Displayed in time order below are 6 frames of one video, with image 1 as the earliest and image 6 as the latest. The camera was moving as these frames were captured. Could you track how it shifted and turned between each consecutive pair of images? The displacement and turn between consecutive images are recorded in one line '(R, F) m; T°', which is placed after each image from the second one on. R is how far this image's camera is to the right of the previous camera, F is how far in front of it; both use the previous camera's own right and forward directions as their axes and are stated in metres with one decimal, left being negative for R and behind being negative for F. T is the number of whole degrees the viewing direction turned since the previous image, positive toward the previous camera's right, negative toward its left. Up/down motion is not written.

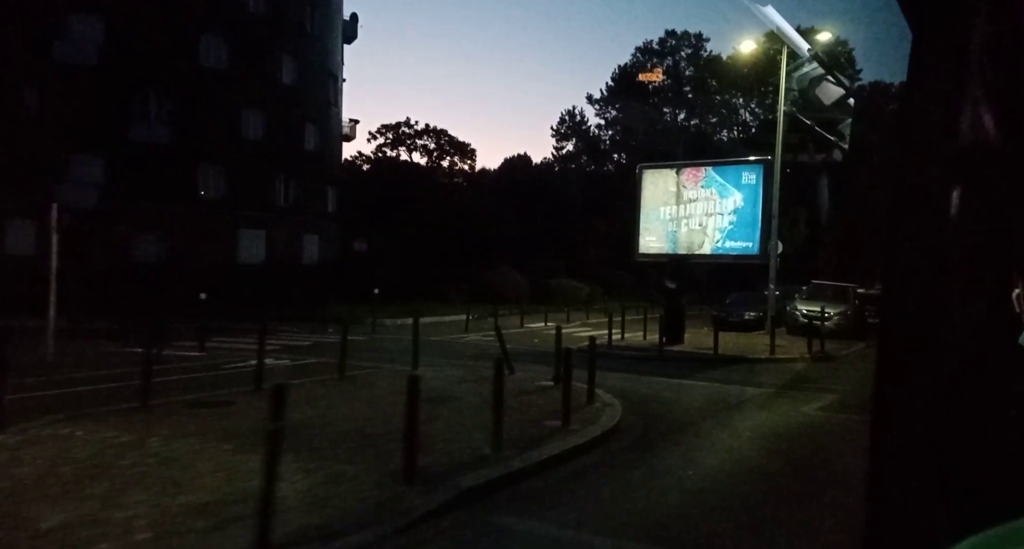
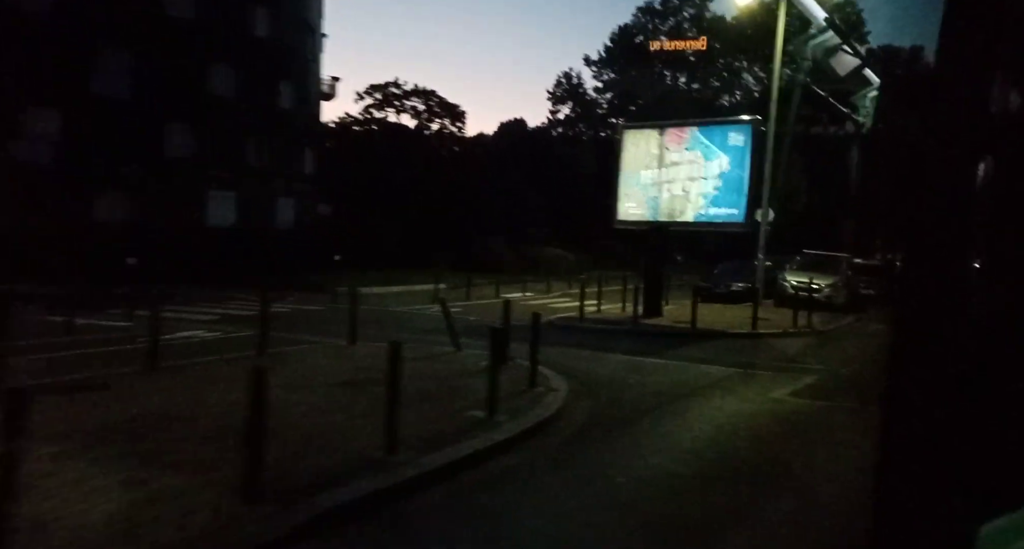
(+0.8, +1.5) m; 0°
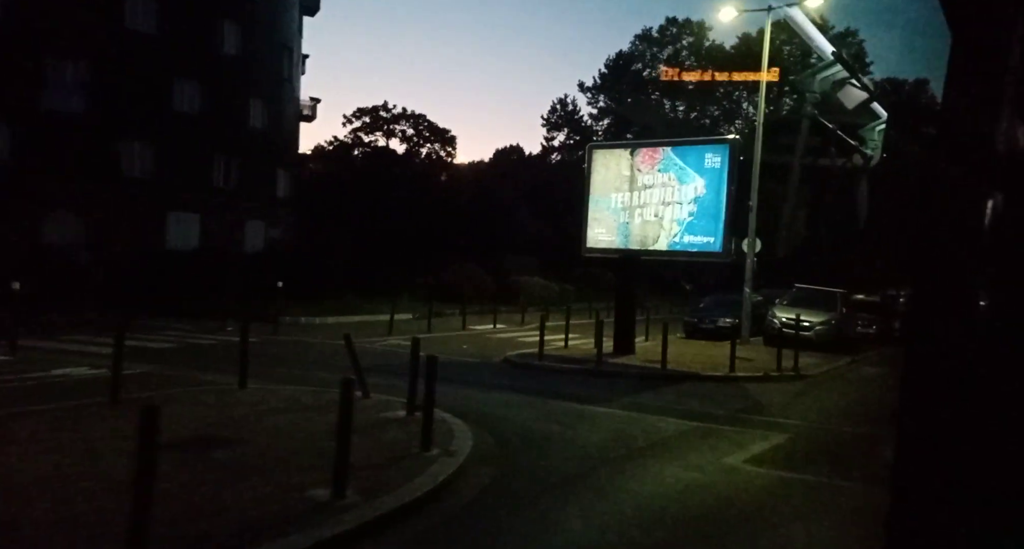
(+1.2, +2.1) m; 0°
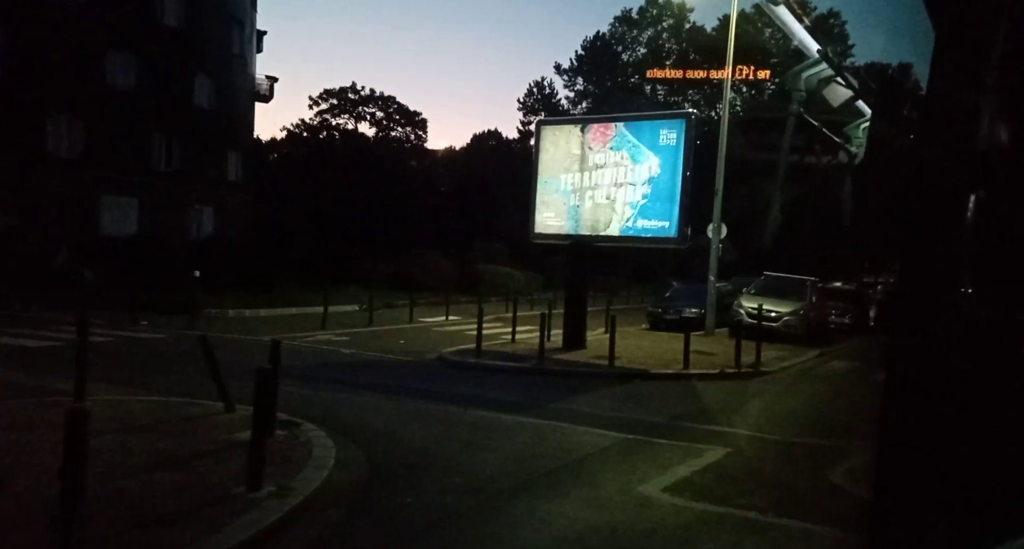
(+1.1, +1.9) m; +1°
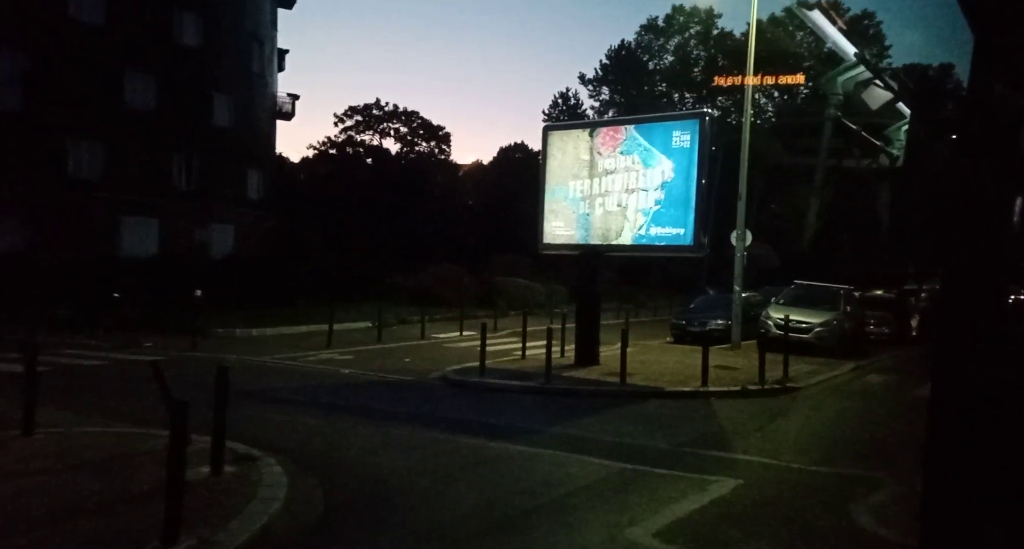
(+0.6, +1.0) m; -2°
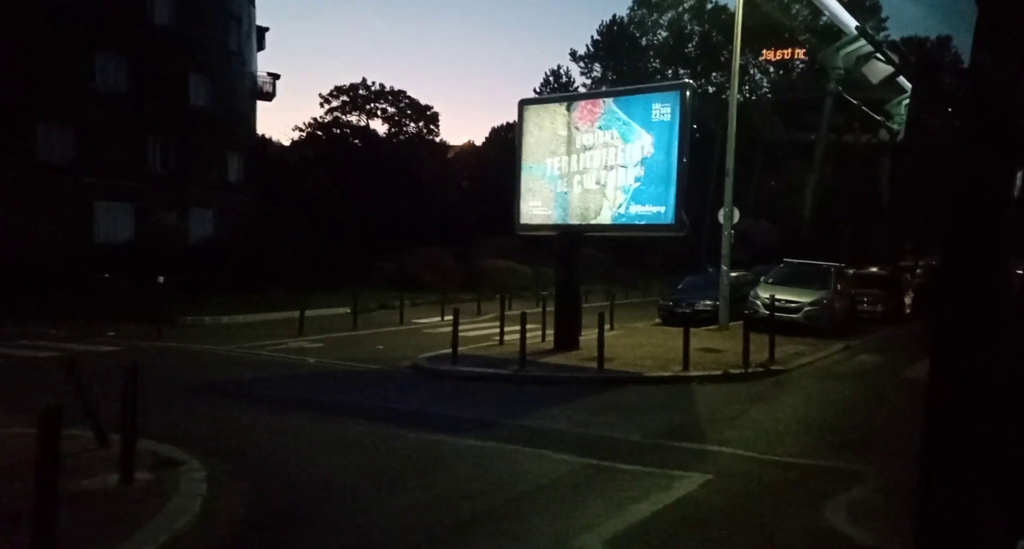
(+0.5, +0.8) m; 0°
